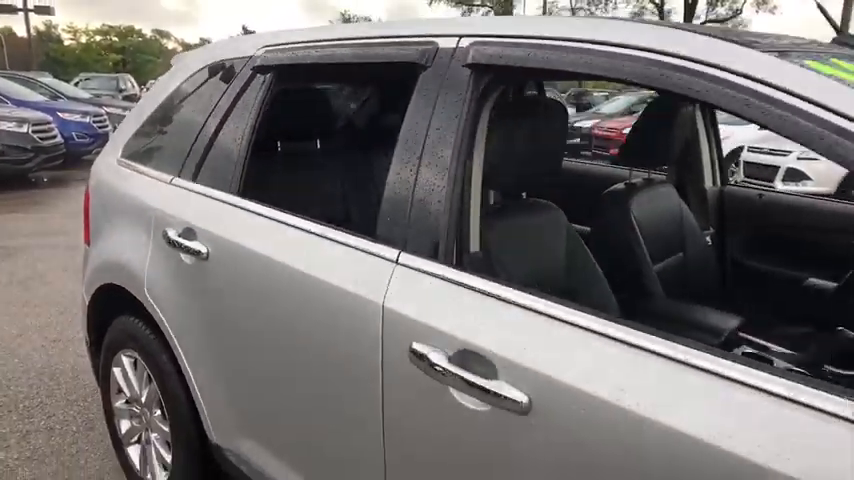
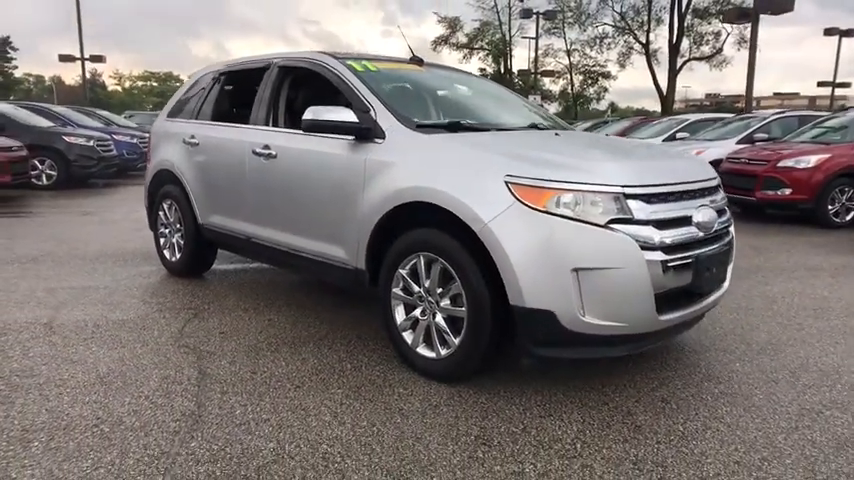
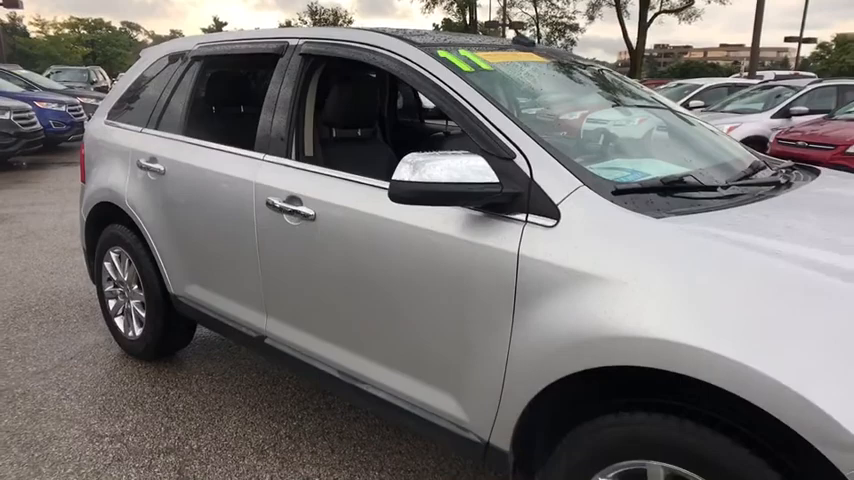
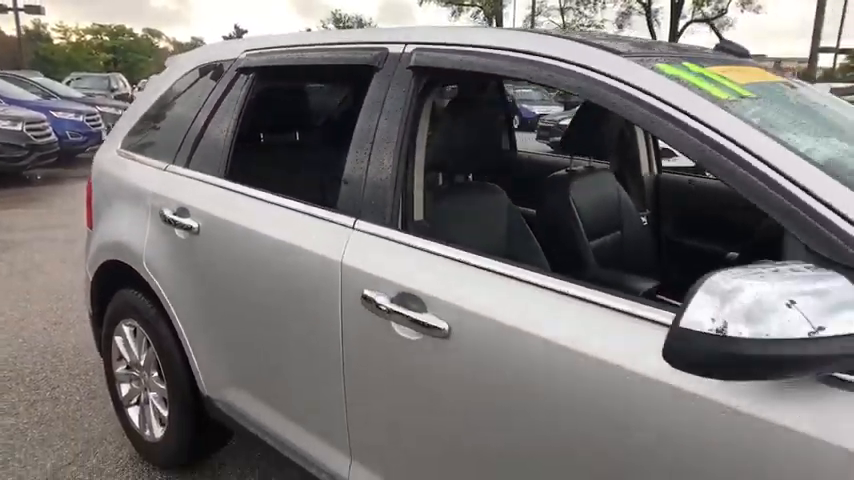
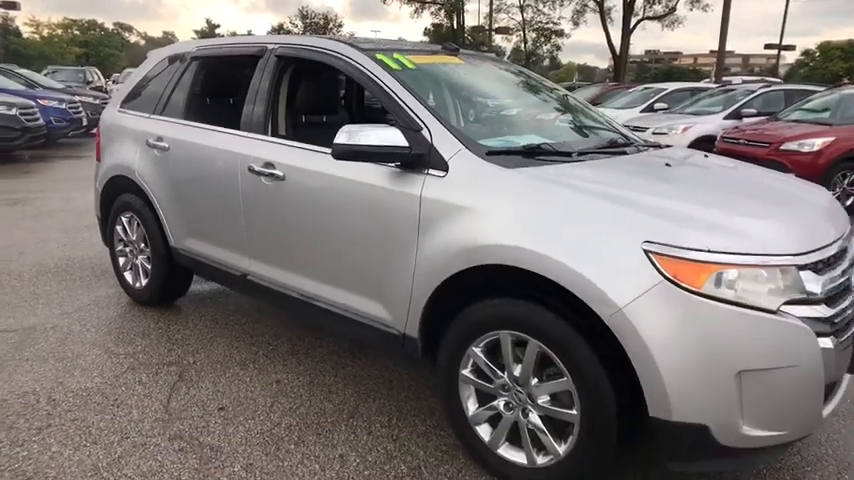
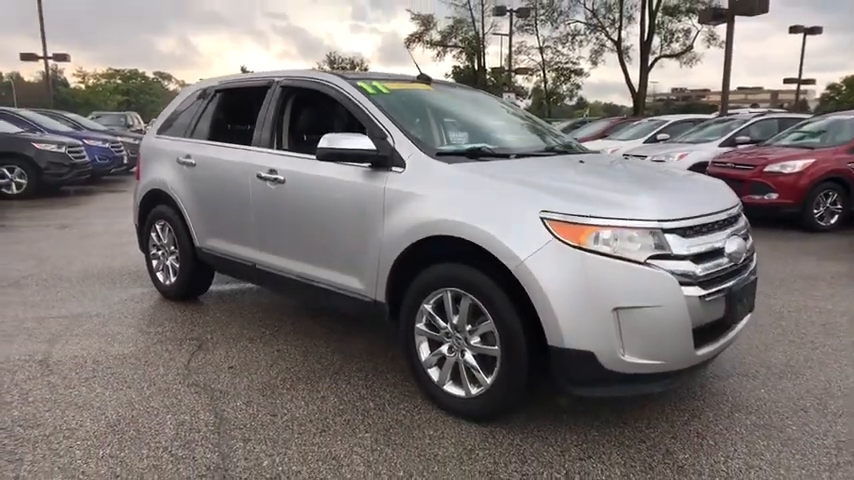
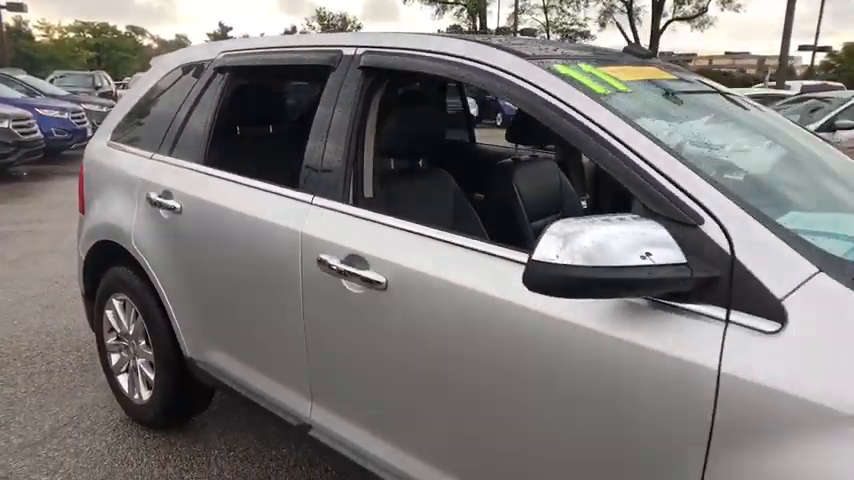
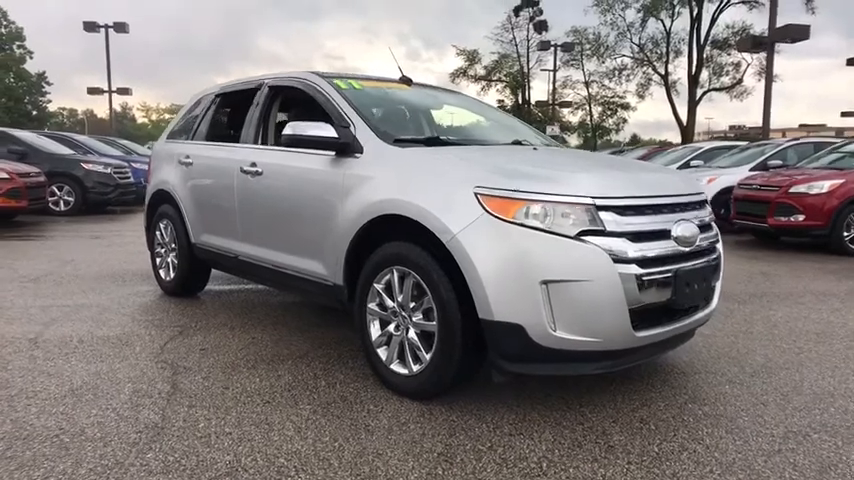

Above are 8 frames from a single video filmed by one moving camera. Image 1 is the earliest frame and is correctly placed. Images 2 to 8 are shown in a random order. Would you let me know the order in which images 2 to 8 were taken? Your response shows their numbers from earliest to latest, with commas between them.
4, 7, 3, 5, 6, 2, 8
